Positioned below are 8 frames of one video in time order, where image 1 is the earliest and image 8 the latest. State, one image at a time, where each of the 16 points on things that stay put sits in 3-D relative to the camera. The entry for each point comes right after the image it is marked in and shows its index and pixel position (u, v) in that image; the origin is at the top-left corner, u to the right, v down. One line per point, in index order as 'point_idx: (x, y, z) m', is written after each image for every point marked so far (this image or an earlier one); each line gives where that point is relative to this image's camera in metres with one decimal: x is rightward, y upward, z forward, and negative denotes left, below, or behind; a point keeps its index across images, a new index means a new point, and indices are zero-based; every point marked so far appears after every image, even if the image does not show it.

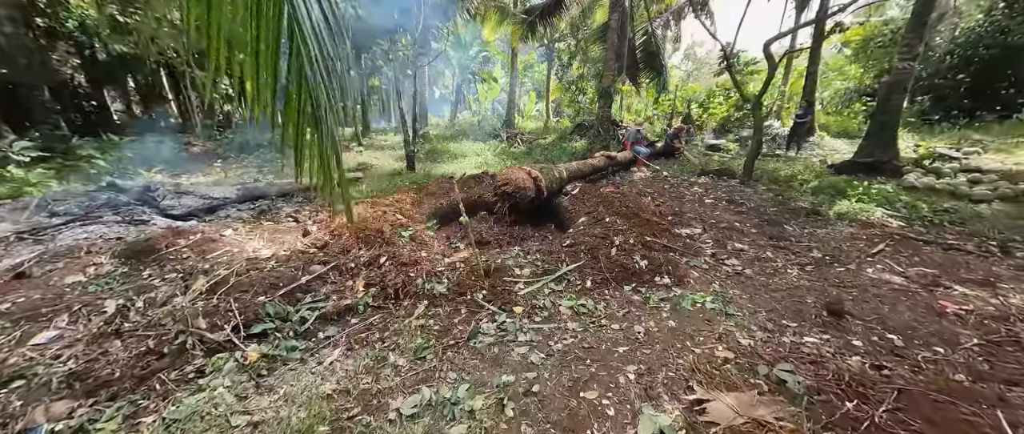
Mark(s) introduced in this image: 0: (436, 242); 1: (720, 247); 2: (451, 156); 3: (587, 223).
0: (-0.8, -0.3, +3.5) m
1: (+2.3, -0.3, +3.8) m
2: (-1.6, +1.7, +9.1) m
3: (+0.9, -0.1, +4.2) m
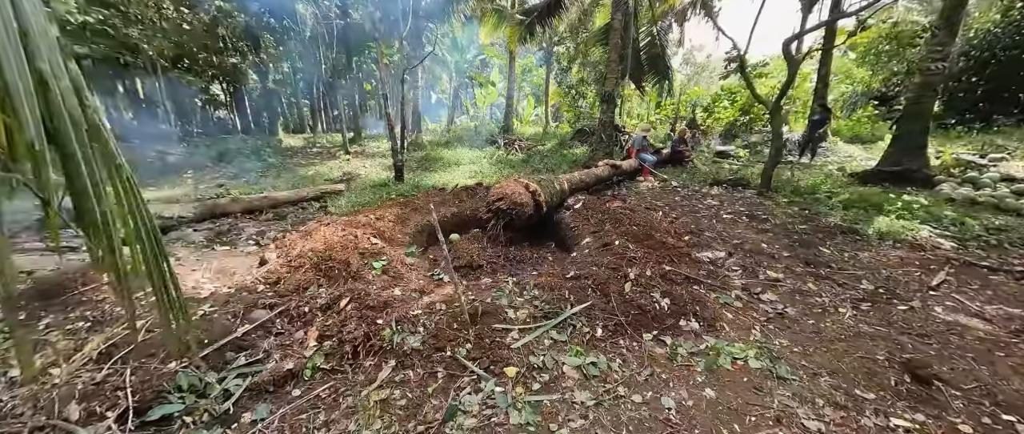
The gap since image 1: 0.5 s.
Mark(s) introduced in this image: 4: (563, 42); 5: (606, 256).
0: (-0.9, -0.5, +2.9) m
1: (+2.3, -0.6, +3.2) m
2: (-1.7, +1.4, +8.6) m
3: (+0.9, -0.3, +3.6) m
4: (+1.9, +6.4, +12.3) m
5: (+0.9, -0.4, +3.3) m
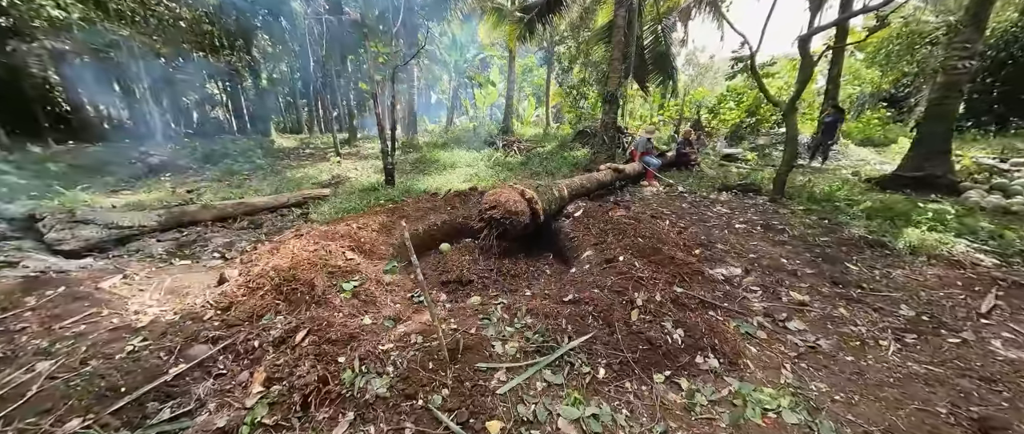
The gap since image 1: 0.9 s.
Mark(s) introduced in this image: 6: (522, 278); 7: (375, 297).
0: (-0.9, -0.6, +2.6) m
1: (+2.2, -0.7, +2.8) m
2: (-1.8, +1.3, +8.2) m
3: (+0.8, -0.5, +3.3) m
4: (+1.9, +6.3, +11.9) m
5: (+0.9, -0.5, +2.9) m
6: (+0.1, -0.7, +3.7) m
7: (-1.0, -0.6, +2.5) m
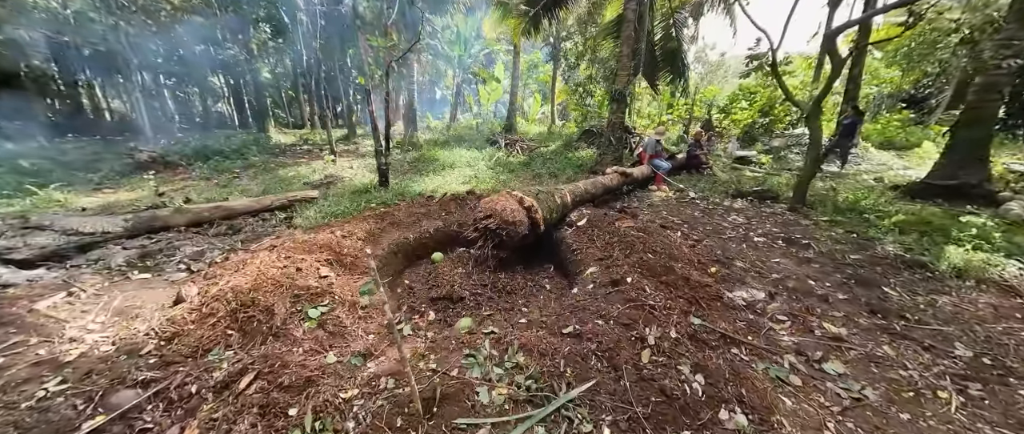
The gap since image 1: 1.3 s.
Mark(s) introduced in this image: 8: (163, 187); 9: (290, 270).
0: (-1.0, -0.7, +2.2) m
1: (+2.2, -0.9, +2.5) m
2: (-1.7, +1.3, +7.9) m
3: (+0.8, -0.6, +2.9) m
4: (+2.0, +6.2, +11.5) m
5: (+0.8, -0.7, +2.6) m
6: (+0.1, -0.8, +3.4) m
7: (-1.1, -0.7, +2.1) m
8: (-6.1, +0.5, +5.8) m
9: (-1.7, -0.4, +2.6) m
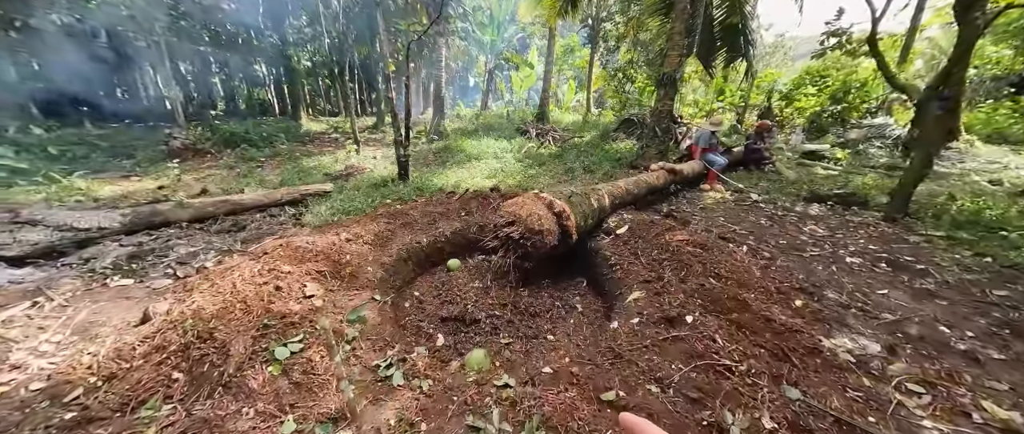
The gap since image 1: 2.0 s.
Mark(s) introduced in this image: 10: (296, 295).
0: (-0.9, -0.8, +1.8) m
1: (+2.3, -1.0, +1.7) m
2: (-1.0, +1.4, +7.4) m
3: (+0.9, -0.7, +2.3) m
4: (+3.2, +6.3, +10.4) m
5: (+0.9, -0.8, +1.9) m
6: (+0.3, -0.9, +2.8) m
7: (-1.0, -0.8, +1.7) m
8: (-5.6, +0.7, +5.7) m
9: (-1.6, -0.5, +2.1) m
10: (-1.4, -0.5, +2.2) m
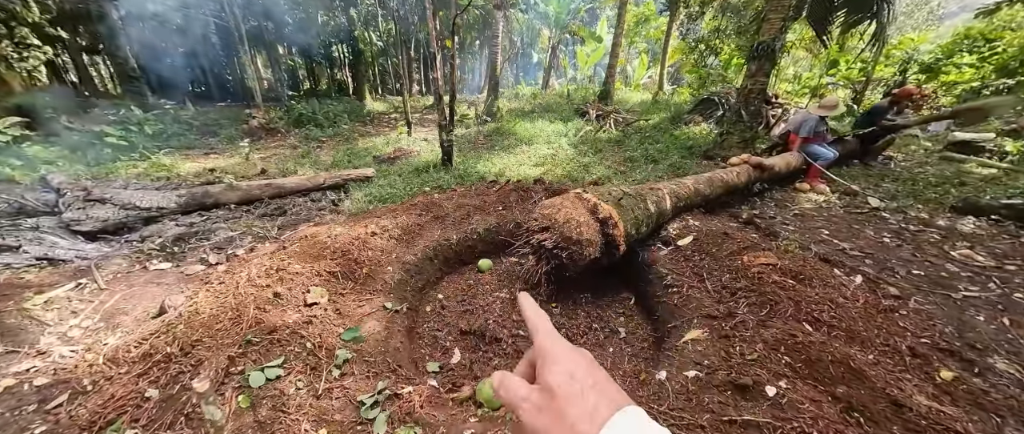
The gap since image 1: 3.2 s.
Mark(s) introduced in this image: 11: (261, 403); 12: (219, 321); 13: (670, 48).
0: (-0.9, -0.9, +1.5) m
1: (+2.2, -1.3, +0.9) m
2: (+0.1, +1.6, +6.9) m
3: (+1.0, -0.8, +1.7) m
4: (+5.0, +6.5, +8.9) m
5: (+1.0, -0.9, +1.4) m
6: (+0.4, -0.9, +2.3) m
7: (-1.0, -0.8, +1.4) m
8: (-4.8, +1.1, +6.1) m
9: (-1.5, -0.5, +2.0) m
10: (-1.3, -0.5, +2.0) m
11: (-1.1, -0.8, +1.5) m
12: (-1.6, -0.5, +1.8) m
13: (+5.4, +5.8, +11.4) m
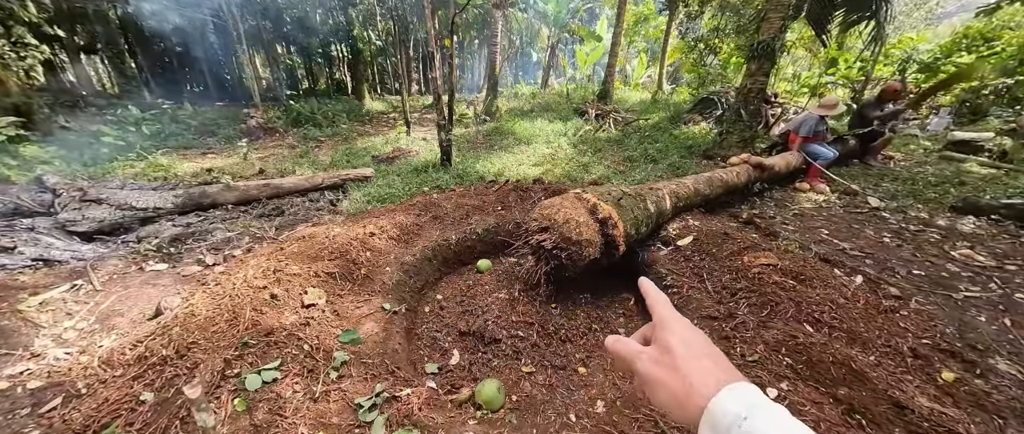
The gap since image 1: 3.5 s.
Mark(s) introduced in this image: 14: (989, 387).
0: (-0.9, -0.9, +1.5) m
1: (+2.2, -1.3, +0.9) m
2: (+0.1, +1.6, +6.9) m
3: (+1.0, -0.8, +1.7) m
4: (+4.9, +6.5, +8.9) m
5: (+1.0, -0.9, +1.4) m
6: (+0.4, -0.9, +2.3) m
7: (-1.0, -0.9, +1.4) m
8: (-4.8, +1.1, +6.1) m
9: (-1.5, -0.5, +2.0) m
10: (-1.3, -0.5, +2.0) m
11: (-1.1, -0.8, +1.5) m
12: (-1.6, -0.6, +1.8) m
13: (+5.4, +5.8, +11.4) m
14: (+2.5, -0.9, +1.7) m
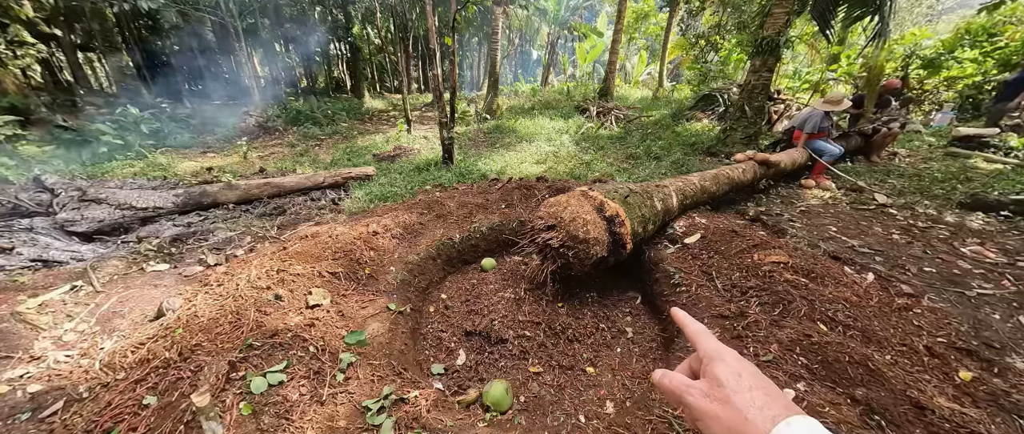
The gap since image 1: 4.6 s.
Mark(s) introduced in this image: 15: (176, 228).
0: (-0.8, -0.9, +1.5) m
1: (+2.3, -1.3, +0.9) m
2: (+0.1, +1.7, +6.9) m
3: (+1.1, -0.8, +1.7) m
4: (+5.0, +6.6, +8.8) m
5: (+1.0, -0.9, +1.3) m
6: (+0.5, -0.9, +2.3) m
7: (-0.9, -0.9, +1.4) m
8: (-4.7, +1.2, +6.0) m
9: (-1.4, -0.5, +1.9) m
10: (-1.3, -0.5, +2.0) m
11: (-1.1, -0.8, +1.4) m
12: (-1.5, -0.5, +1.8) m
13: (+5.4, +5.9, +11.4) m
14: (+2.6, -0.8, +1.7) m
15: (-3.2, -0.1, +3.2) m
